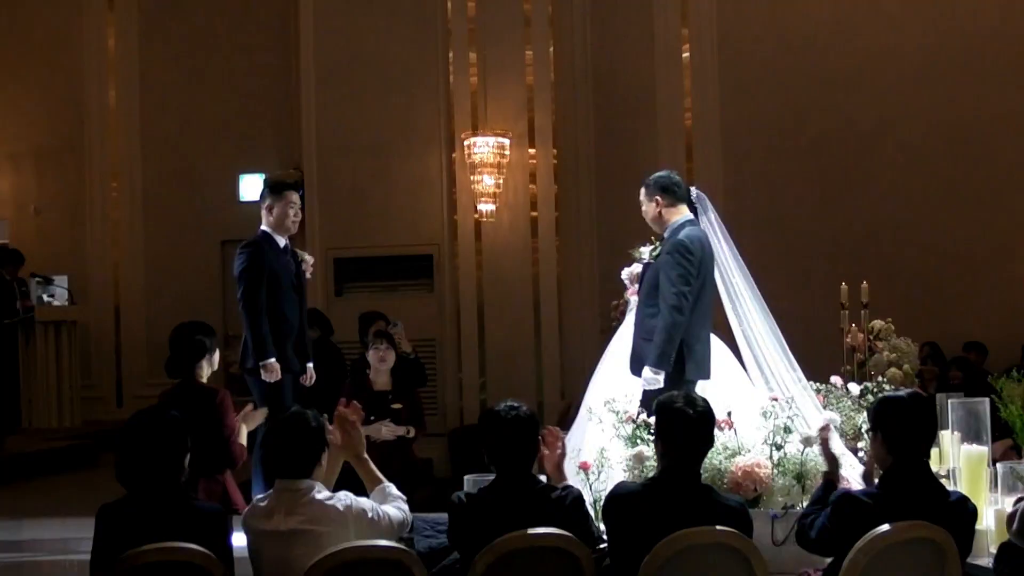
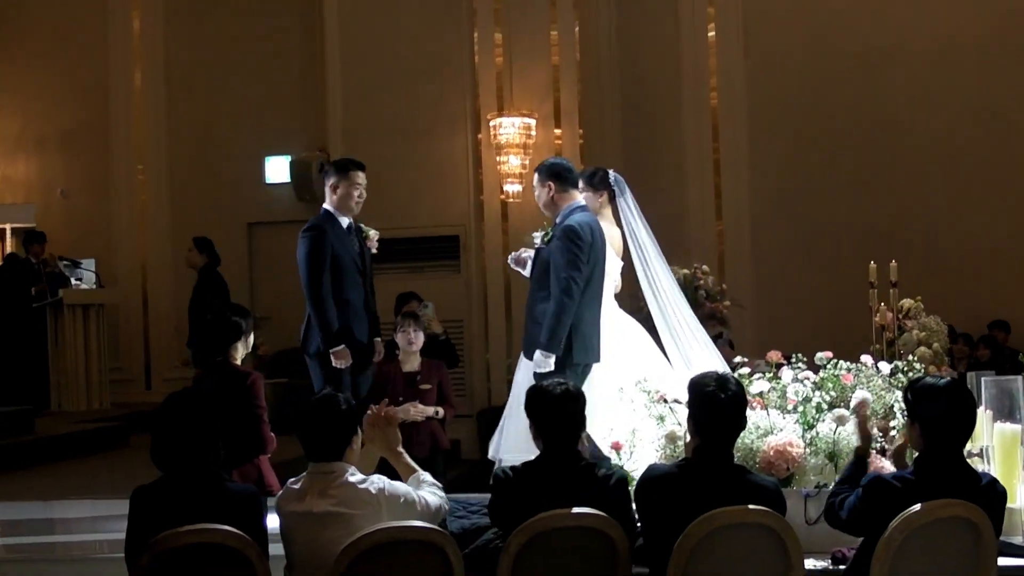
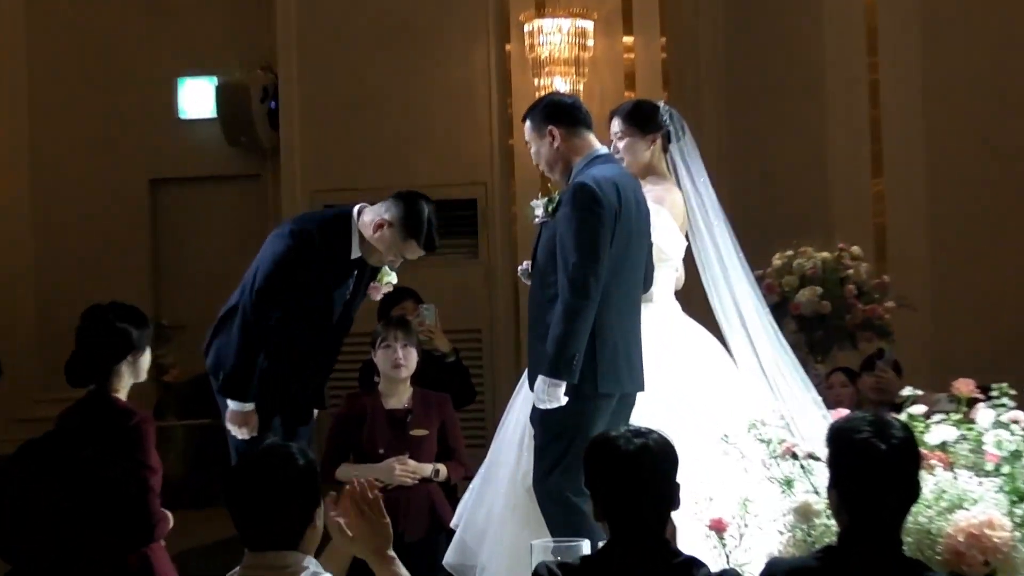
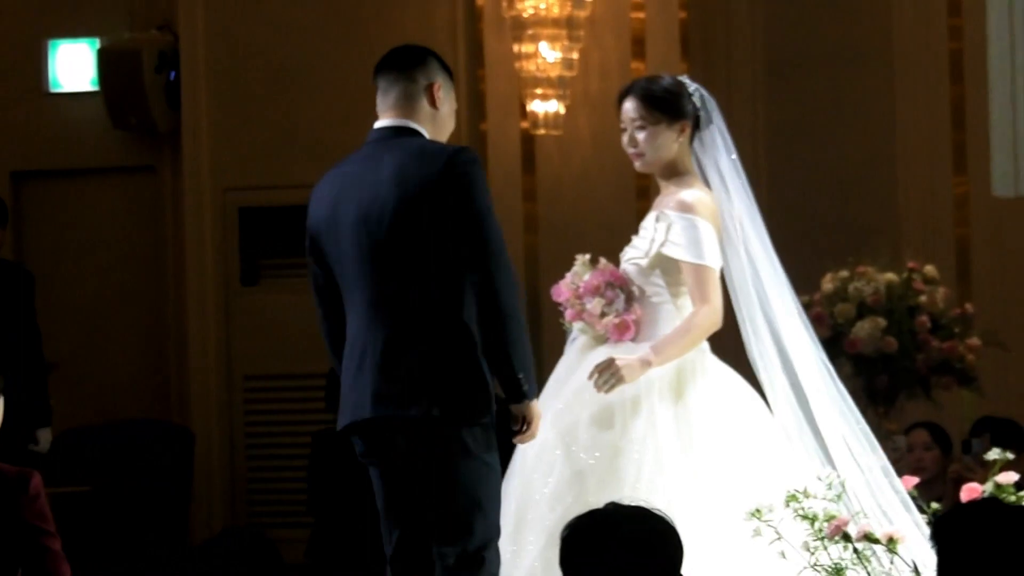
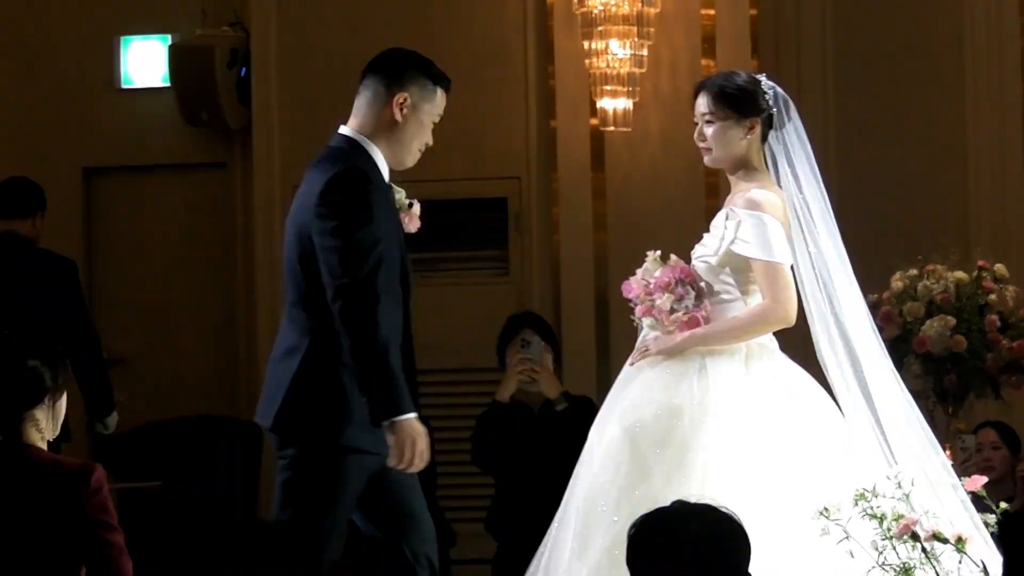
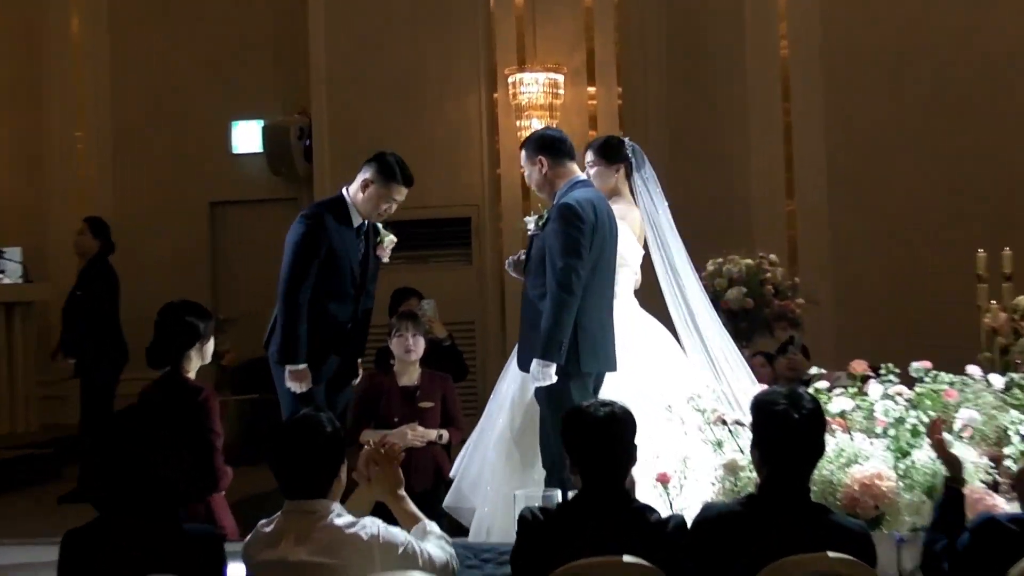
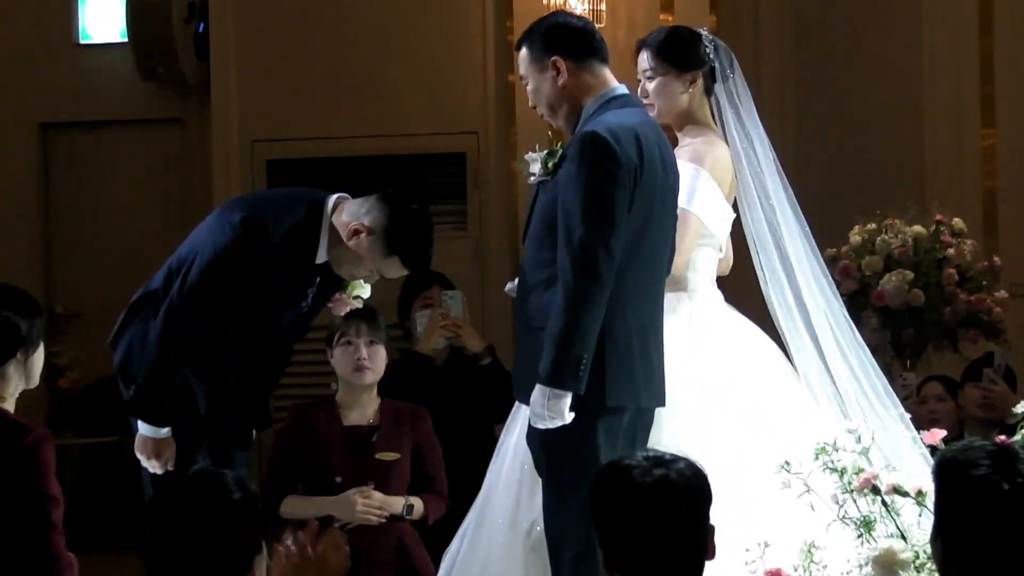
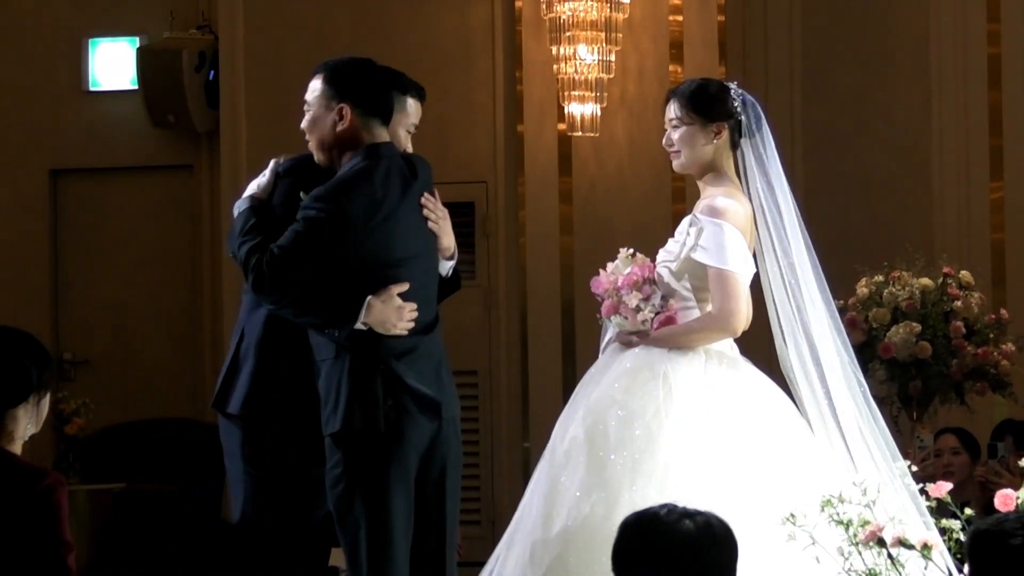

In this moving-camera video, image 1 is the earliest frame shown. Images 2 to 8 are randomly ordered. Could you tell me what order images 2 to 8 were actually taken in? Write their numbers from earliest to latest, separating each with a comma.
2, 6, 3, 7, 8, 5, 4
